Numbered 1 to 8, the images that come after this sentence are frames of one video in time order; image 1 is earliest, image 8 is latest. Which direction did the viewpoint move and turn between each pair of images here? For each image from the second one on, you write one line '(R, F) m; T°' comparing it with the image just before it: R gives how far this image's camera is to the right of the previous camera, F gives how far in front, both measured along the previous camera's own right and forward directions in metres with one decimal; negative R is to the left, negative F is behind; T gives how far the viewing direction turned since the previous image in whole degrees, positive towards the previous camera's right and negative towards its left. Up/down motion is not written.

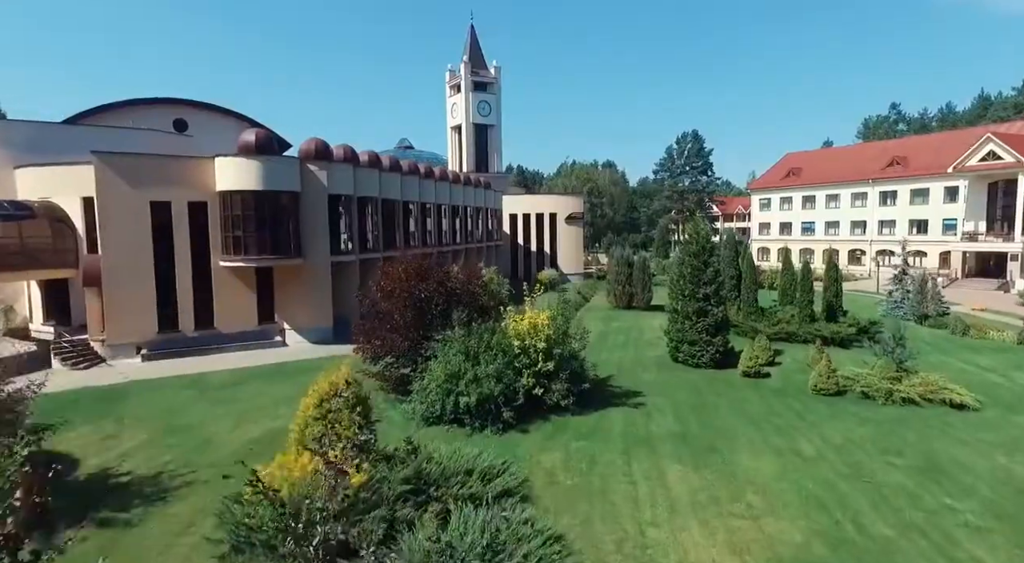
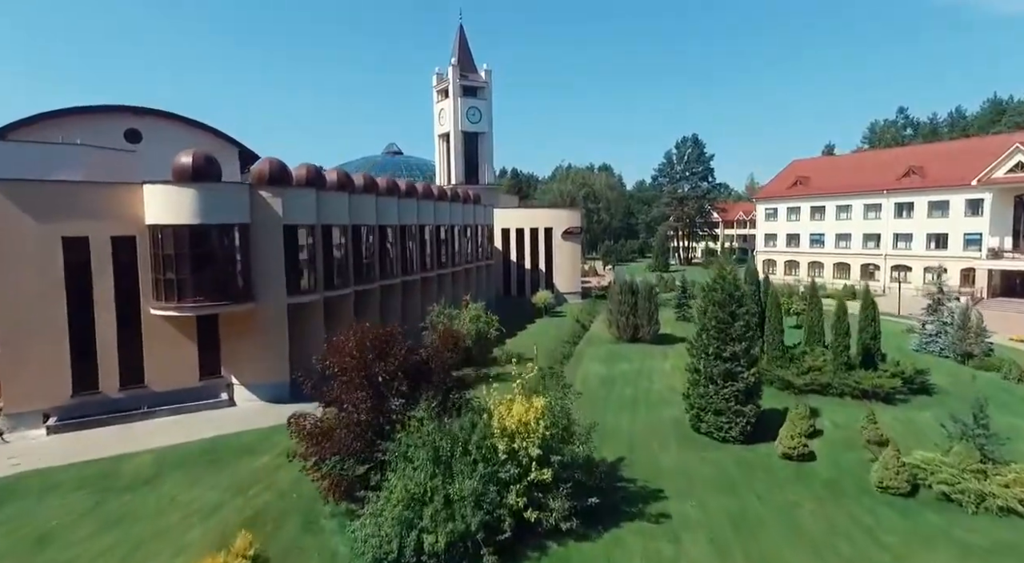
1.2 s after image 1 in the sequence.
(+0.2, +3.2) m; 0°
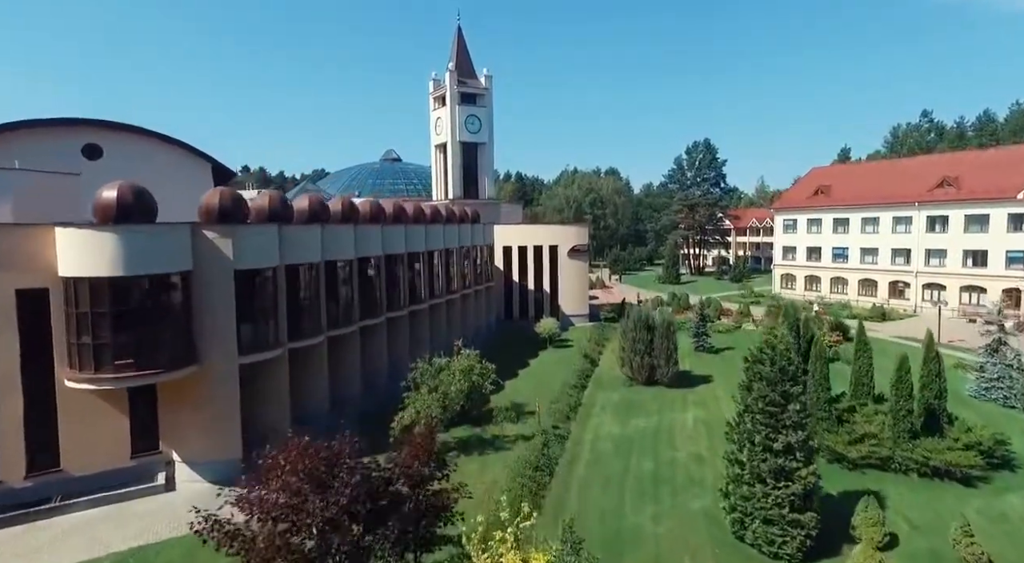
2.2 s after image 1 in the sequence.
(+0.2, +3.1) m; -1°
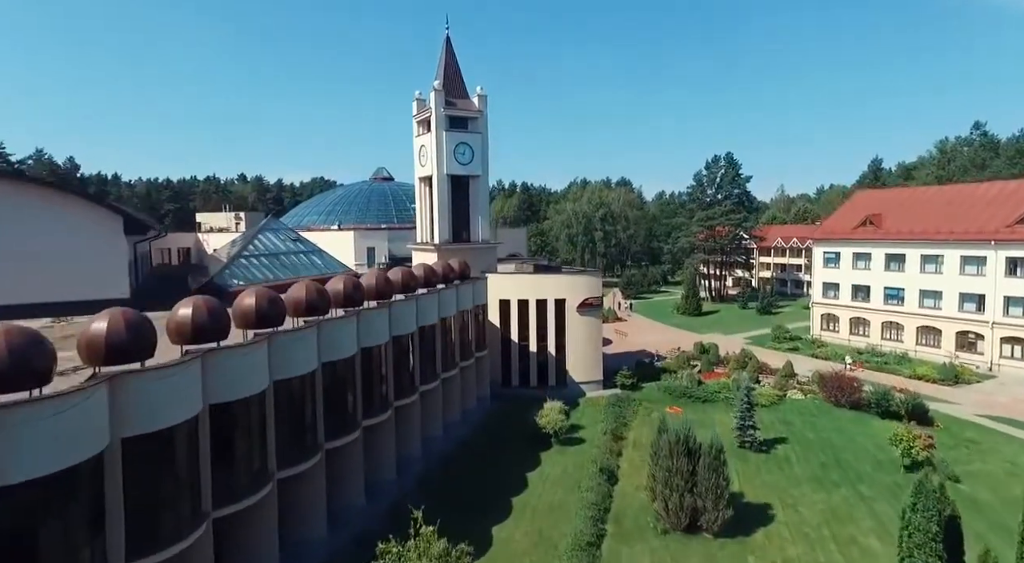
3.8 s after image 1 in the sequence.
(+0.5, +6.7) m; -1°
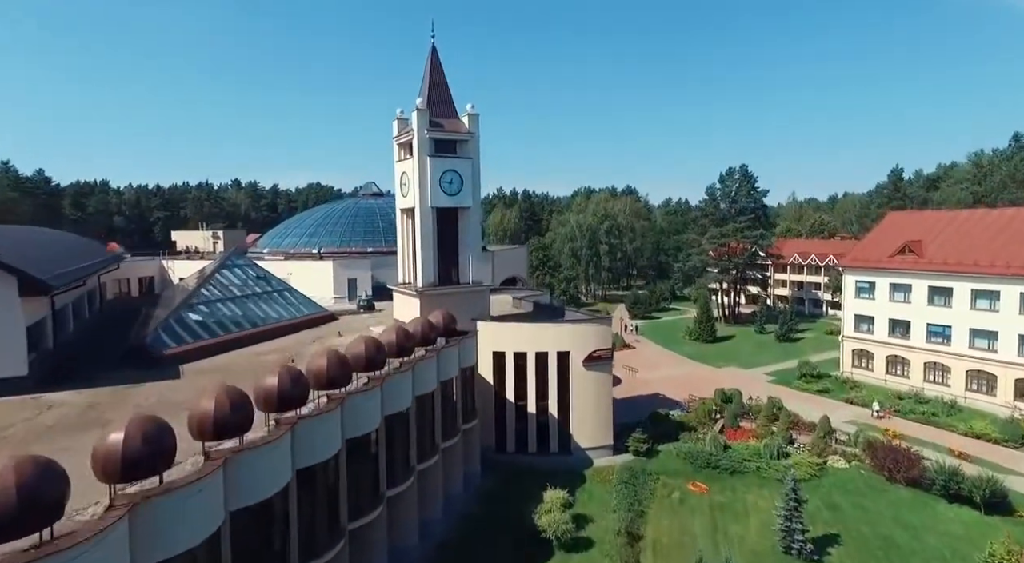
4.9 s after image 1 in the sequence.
(+0.3, +4.8) m; 0°
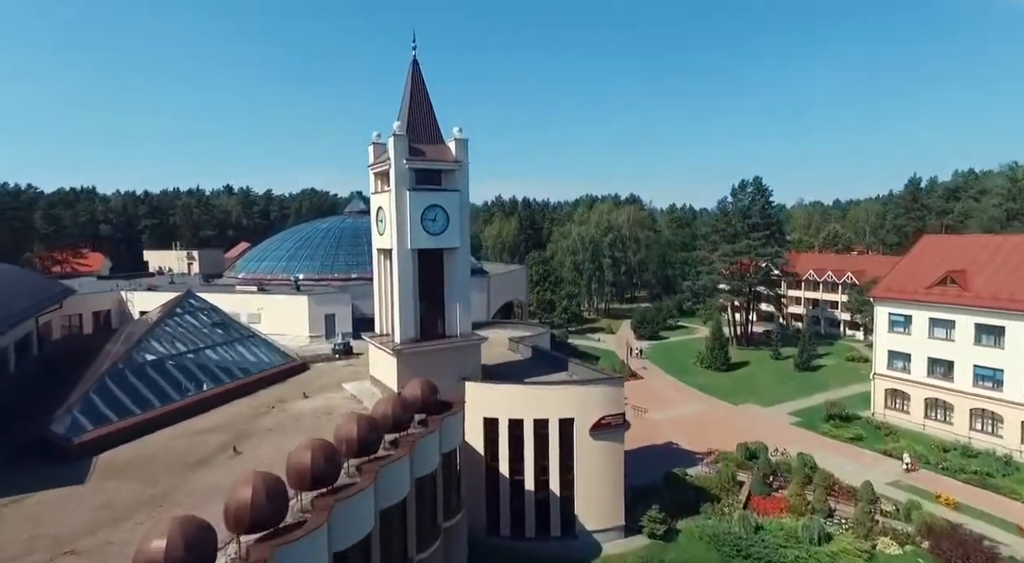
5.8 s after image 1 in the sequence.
(+0.2, +4.3) m; 0°
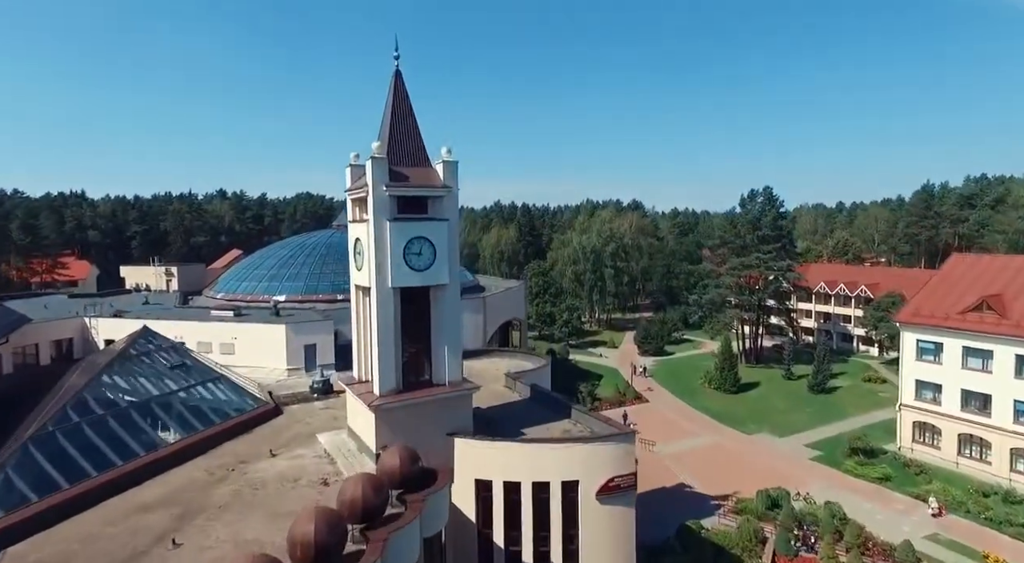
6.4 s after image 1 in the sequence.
(+0.1, +3.1) m; 0°
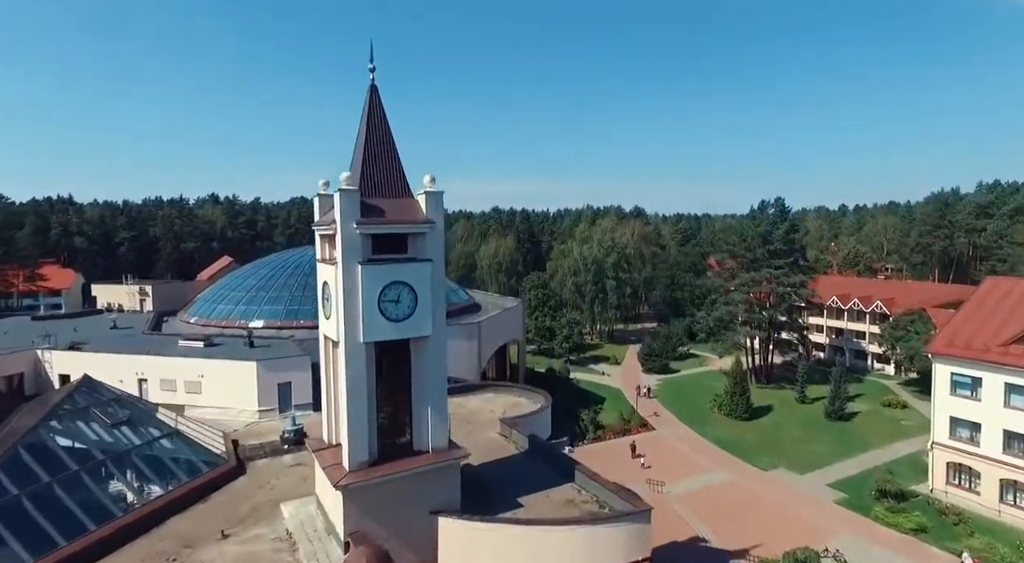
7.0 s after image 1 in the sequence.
(+0.1, +3.3) m; 0°
